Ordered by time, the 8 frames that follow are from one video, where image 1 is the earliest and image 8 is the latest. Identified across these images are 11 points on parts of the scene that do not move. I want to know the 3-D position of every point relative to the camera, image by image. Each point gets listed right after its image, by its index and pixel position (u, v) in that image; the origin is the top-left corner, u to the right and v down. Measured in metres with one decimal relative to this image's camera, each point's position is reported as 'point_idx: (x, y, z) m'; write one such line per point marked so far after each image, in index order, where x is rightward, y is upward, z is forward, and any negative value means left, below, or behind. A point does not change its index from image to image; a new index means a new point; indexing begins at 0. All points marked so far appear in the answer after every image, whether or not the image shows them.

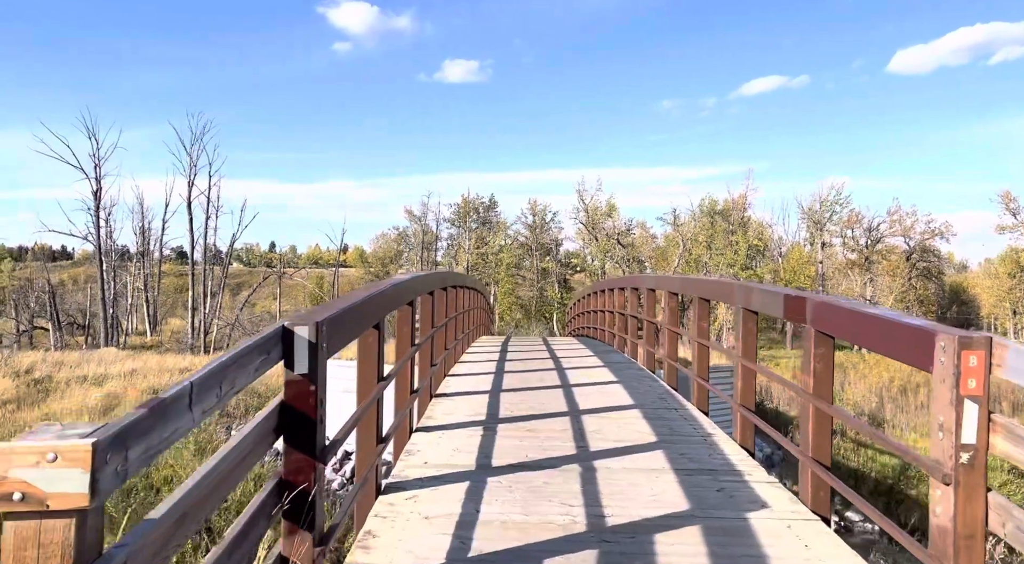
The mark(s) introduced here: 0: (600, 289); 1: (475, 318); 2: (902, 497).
0: (+1.1, -0.1, +8.5) m
1: (-0.5, -0.6, +10.3) m
2: (+6.0, -3.3, +10.8) m
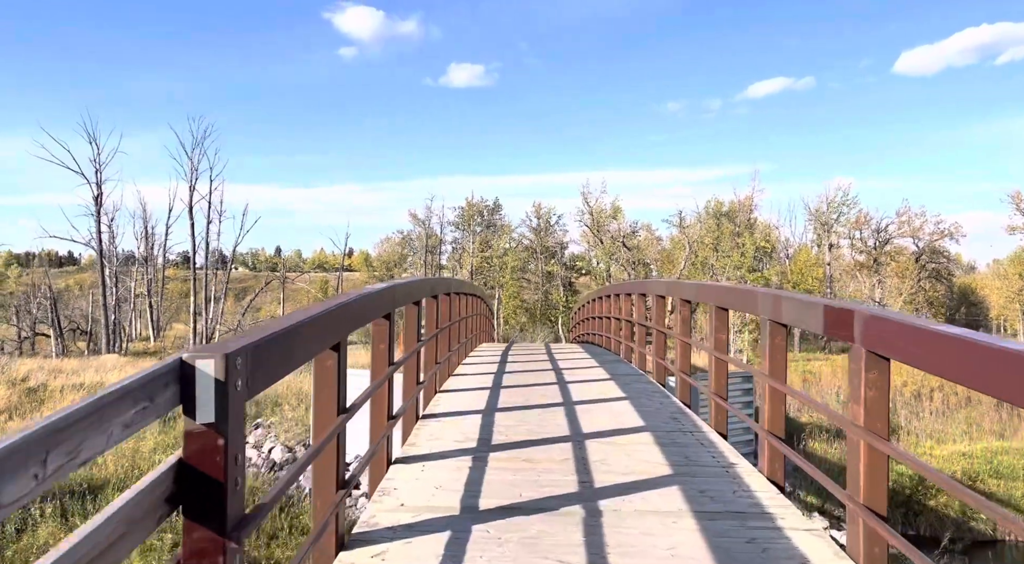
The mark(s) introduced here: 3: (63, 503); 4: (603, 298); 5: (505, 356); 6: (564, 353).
0: (+1.1, -0.1, +8.1) m
1: (-0.5, -0.6, +9.9) m
2: (+6.1, -3.4, +10.4) m
3: (-5.0, -2.5, +7.7) m
4: (+1.2, -0.3, +8.9) m
5: (-0.1, -0.9, +8.3) m
6: (+0.6, -0.9, +8.6) m
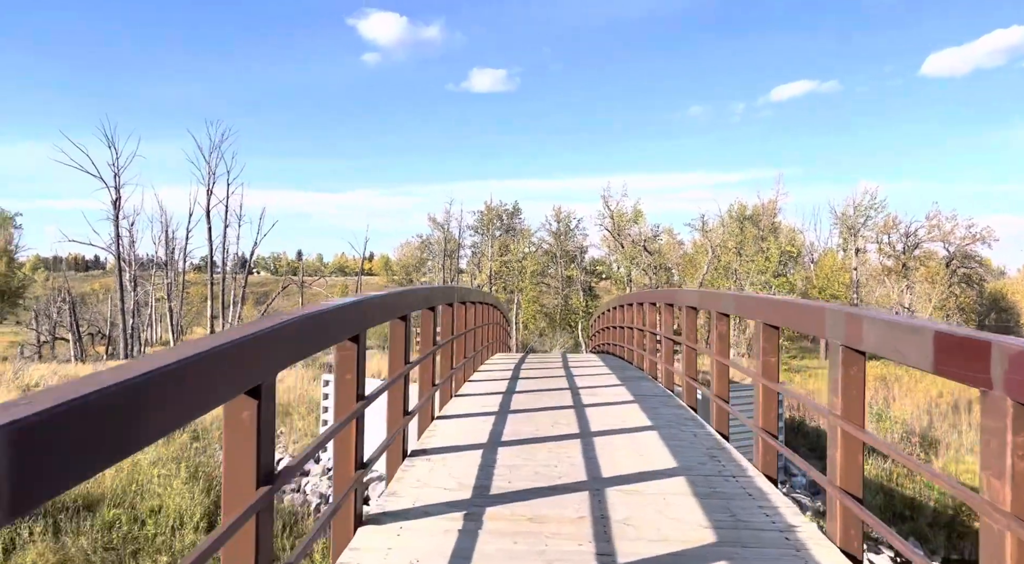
0: (+1.3, -0.2, +7.6) m
1: (-0.3, -0.7, +9.4) m
2: (+6.3, -3.5, +9.7) m
3: (-4.9, -2.5, +7.4) m
4: (+1.3, -0.3, +8.4) m
5: (+0.1, -1.0, +7.8) m
6: (+0.8, -1.0, +8.1) m
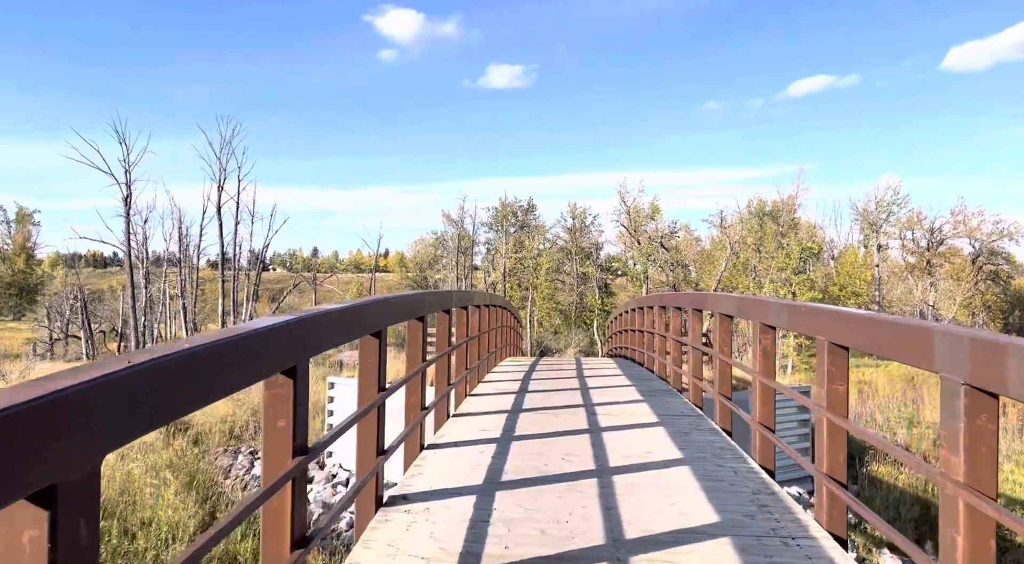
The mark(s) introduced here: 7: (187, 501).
0: (+1.4, -0.2, +7.1) m
1: (-0.1, -0.7, +9.0) m
2: (+6.5, -3.5, +9.1) m
3: (-4.7, -2.5, +7.0) m
4: (+1.5, -0.3, +7.9) m
5: (+0.2, -1.0, +7.3) m
6: (+0.9, -1.0, +7.6) m
7: (-3.8, -2.5, +8.0) m
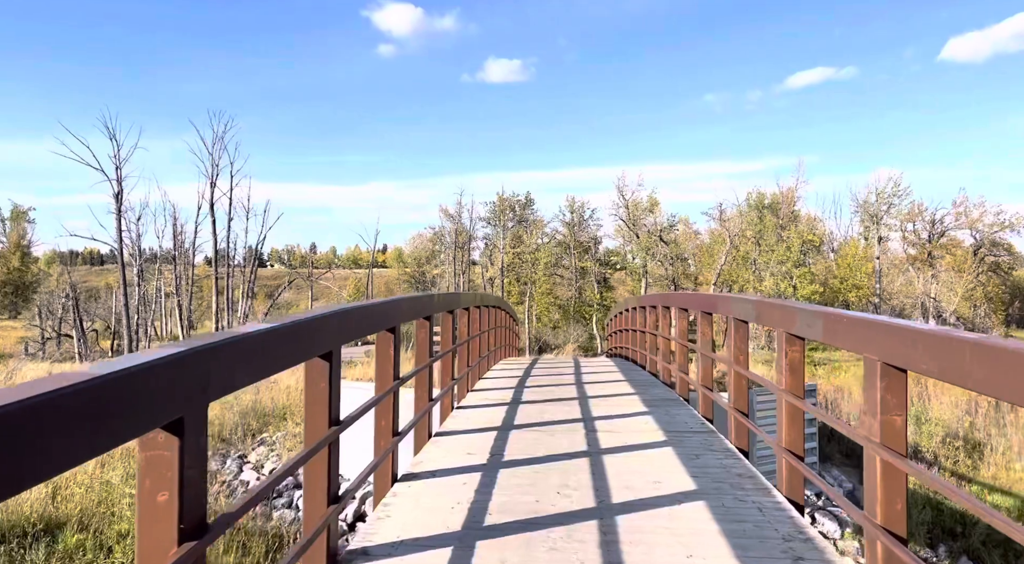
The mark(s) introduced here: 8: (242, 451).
0: (+1.3, -0.2, +6.7) m
1: (-0.2, -0.7, +8.6) m
2: (+6.4, -3.4, +8.7) m
3: (-4.8, -2.6, +6.6) m
4: (+1.4, -0.3, +7.5) m
5: (+0.1, -1.0, +7.0) m
6: (+0.9, -1.0, +7.2) m
7: (-3.8, -2.5, +7.7) m
8: (-4.5, -2.8, +11.5) m
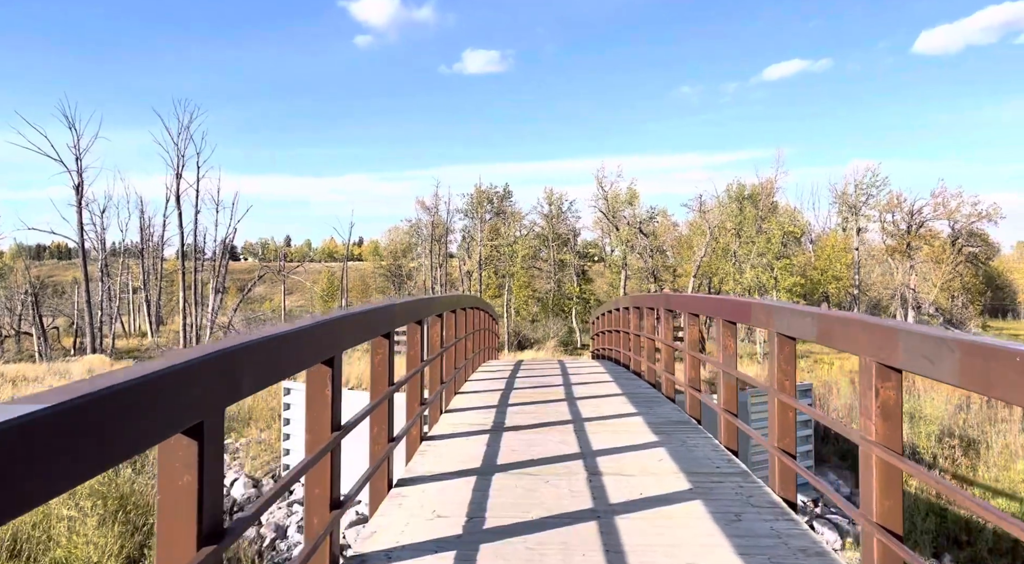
0: (+1.2, -0.2, +6.1) m
1: (-0.4, -0.6, +7.9) m
2: (+6.2, -3.3, +8.3) m
3: (-4.9, -2.6, +5.8) m
4: (+1.2, -0.3, +6.9) m
5: (0.0, -1.0, +6.3) m
6: (+0.7, -1.0, +6.6) m
7: (-4.0, -2.5, +6.9) m
8: (-4.8, -2.8, +10.8) m
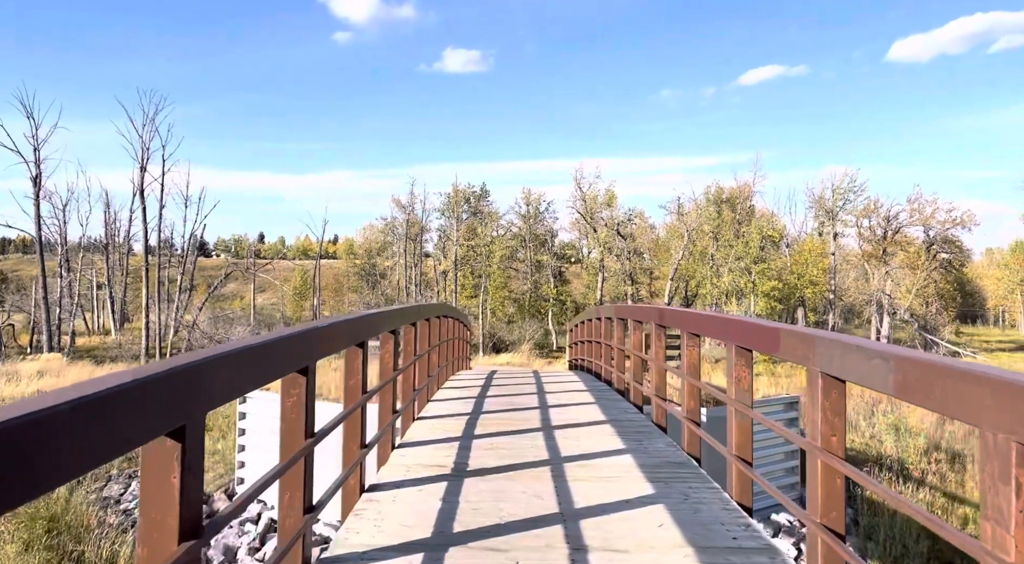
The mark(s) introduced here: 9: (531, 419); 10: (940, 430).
0: (+0.9, -0.2, +5.5) m
1: (-0.7, -0.7, +7.3) m
2: (+5.9, -3.4, +7.9) m
3: (-5.2, -2.6, +5.1) m
4: (+1.0, -0.3, +6.3) m
5: (-0.3, -1.0, +5.7) m
6: (+0.4, -1.0, +6.0) m
7: (-4.3, -2.5, +6.2) m
8: (-5.2, -2.8, +10.0) m
9: (+0.2, -1.0, +5.4) m
10: (+7.4, -2.6, +12.0) m
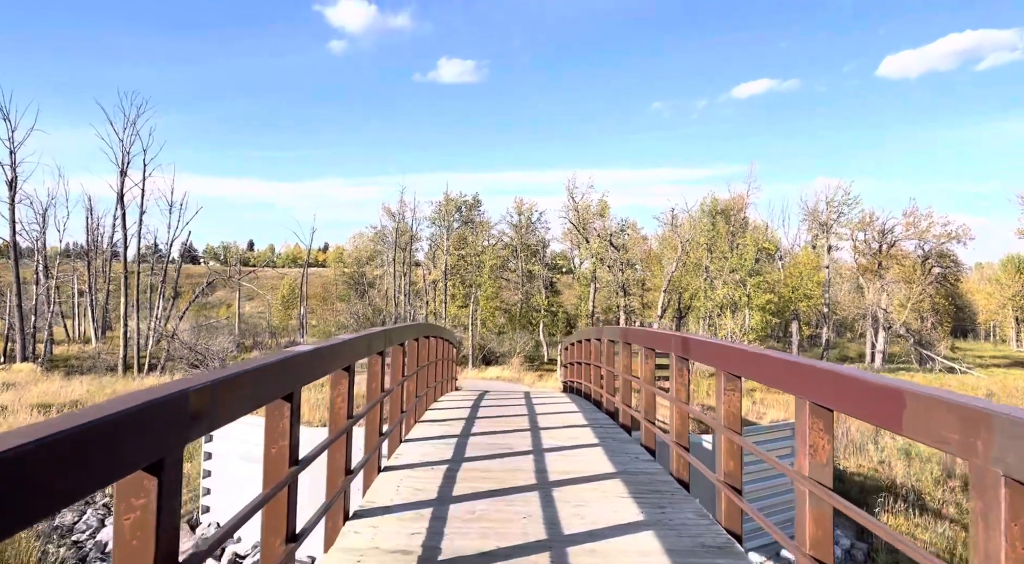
0: (+0.9, -0.3, +4.8) m
1: (-0.8, -0.8, +6.6) m
2: (+5.7, -3.6, +7.3) m
3: (-5.3, -2.6, +4.3) m
4: (+0.9, -0.5, +5.6) m
5: (-0.4, -1.1, +5.0) m
6: (+0.4, -1.1, +5.3) m
7: (-4.4, -2.6, +5.4) m
8: (-5.4, -2.9, +9.2) m
9: (+0.1, -1.1, +4.8) m
10: (+7.2, -2.8, +11.4) m
